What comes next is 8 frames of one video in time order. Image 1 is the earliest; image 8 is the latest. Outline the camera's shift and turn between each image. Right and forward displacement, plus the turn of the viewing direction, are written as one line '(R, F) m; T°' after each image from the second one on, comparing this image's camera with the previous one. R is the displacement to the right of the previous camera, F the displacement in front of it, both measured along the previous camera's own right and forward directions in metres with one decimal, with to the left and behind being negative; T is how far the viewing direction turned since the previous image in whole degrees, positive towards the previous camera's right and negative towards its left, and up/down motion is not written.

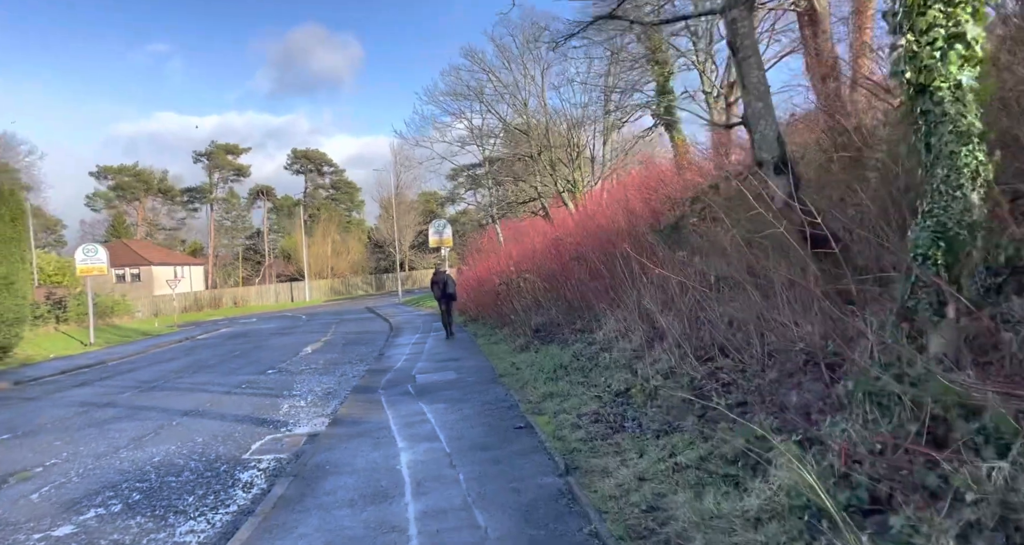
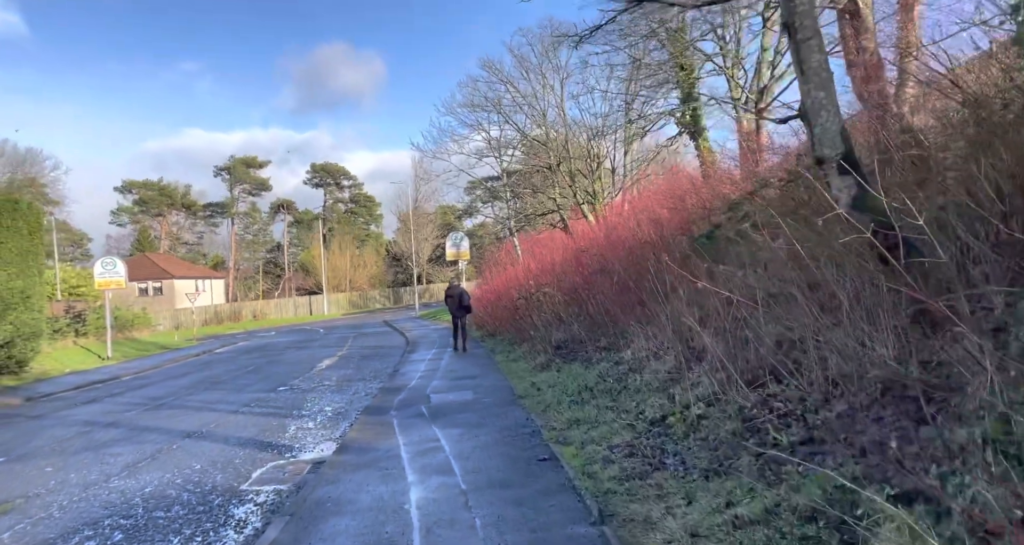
(0.0, +0.5) m; -2°
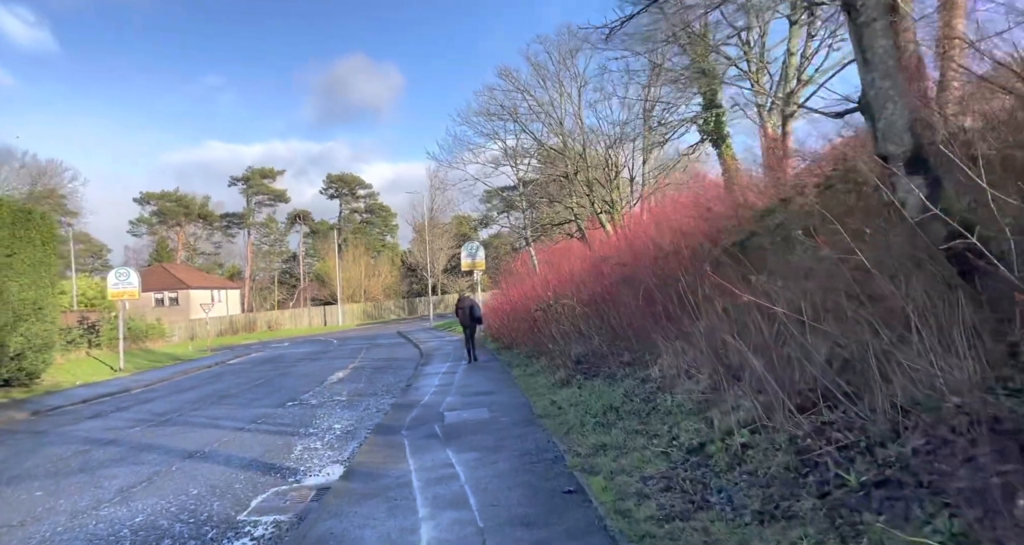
(0.0, +0.4) m; -1°
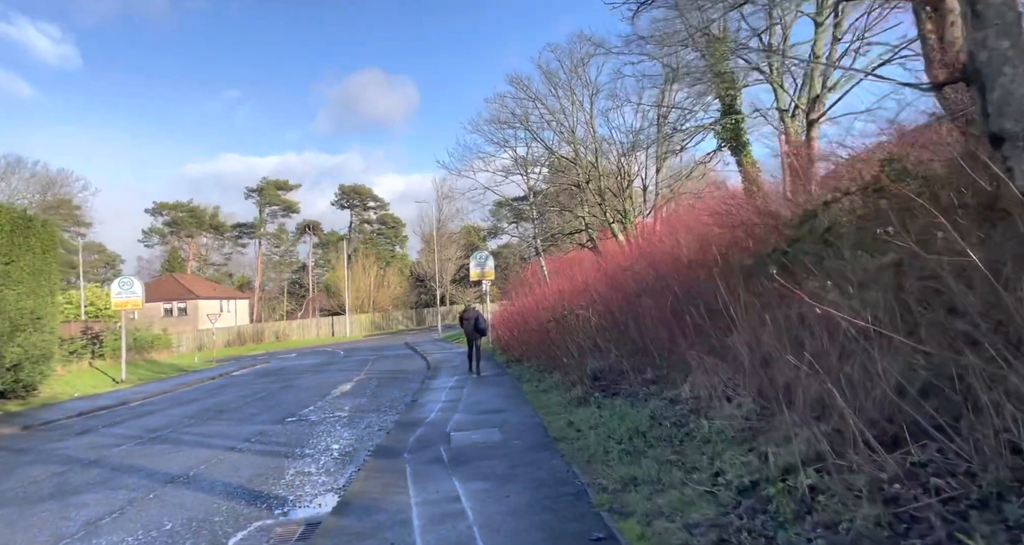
(-0.1, +0.7) m; -1°
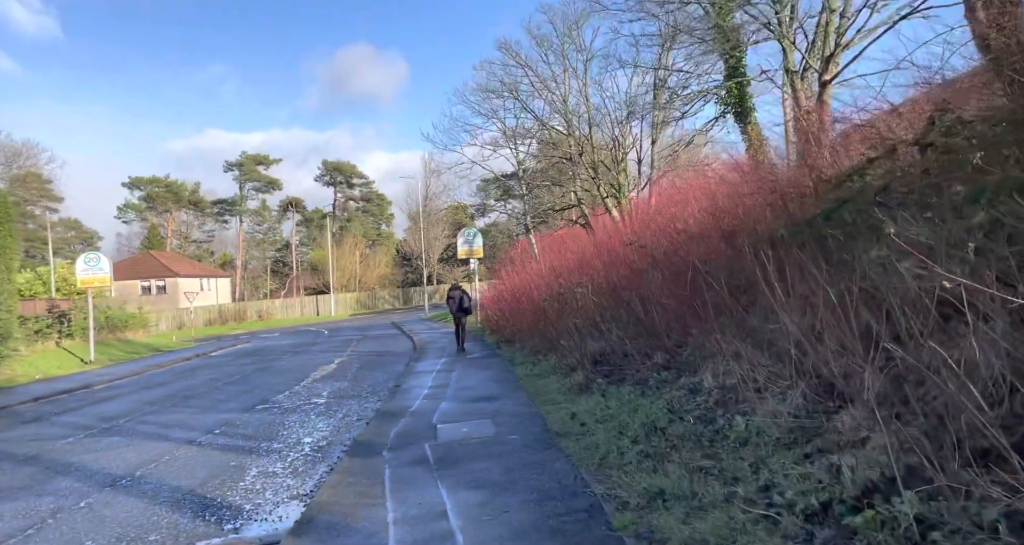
(-0.1, +0.9) m; +1°
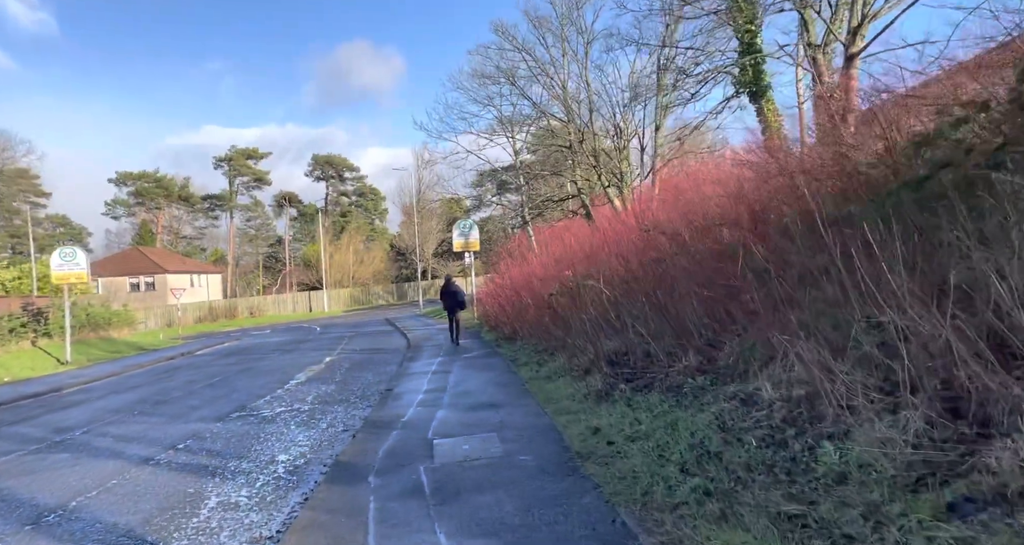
(-0.1, +1.0) m; 0°
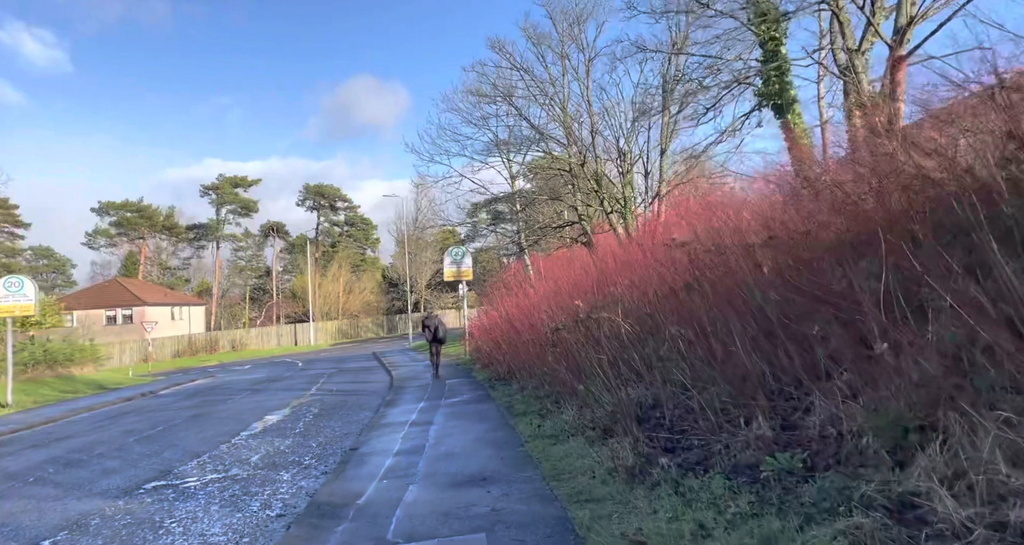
(0.0, +1.8) m; +1°
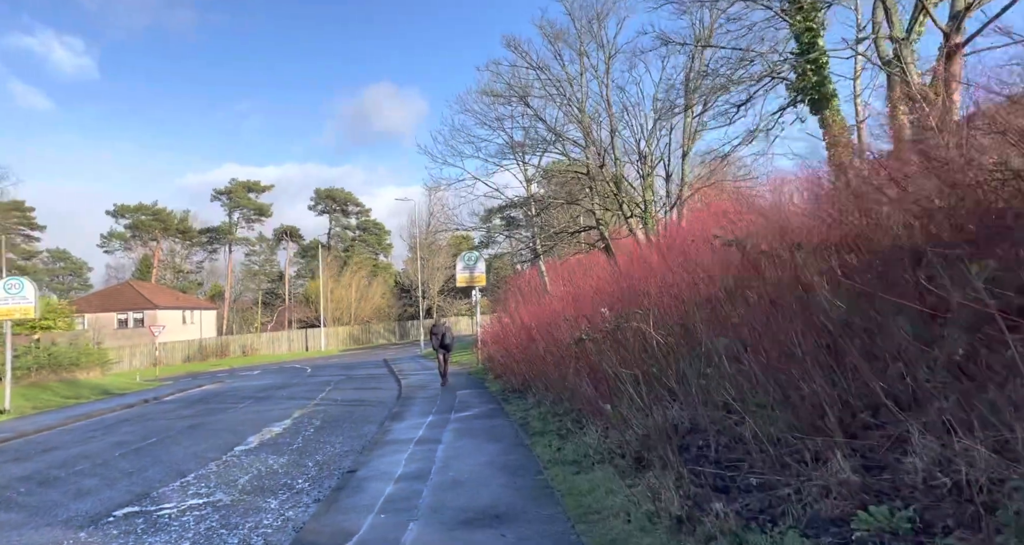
(0.0, +0.8) m; -1°
